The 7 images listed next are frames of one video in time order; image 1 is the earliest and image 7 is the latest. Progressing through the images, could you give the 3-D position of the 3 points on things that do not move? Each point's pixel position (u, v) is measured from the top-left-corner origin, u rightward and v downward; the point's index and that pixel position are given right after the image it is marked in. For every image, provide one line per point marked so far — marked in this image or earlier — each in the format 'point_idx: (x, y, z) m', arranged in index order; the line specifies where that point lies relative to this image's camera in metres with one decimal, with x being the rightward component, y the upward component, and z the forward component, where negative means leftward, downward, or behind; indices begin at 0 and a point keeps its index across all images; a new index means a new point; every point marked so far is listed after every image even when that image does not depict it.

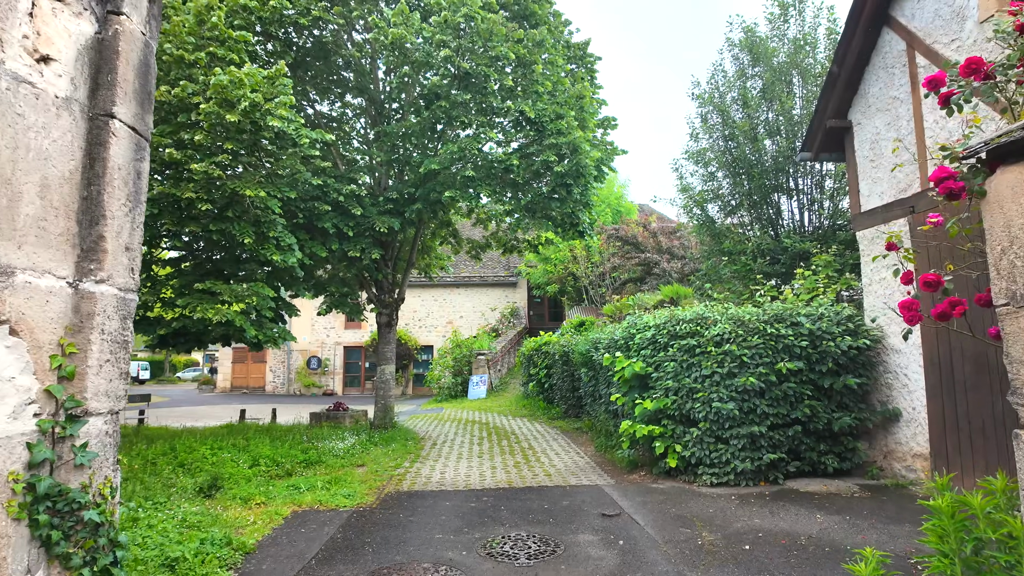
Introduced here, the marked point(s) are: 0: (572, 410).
0: (+1.3, -2.6, +12.5) m
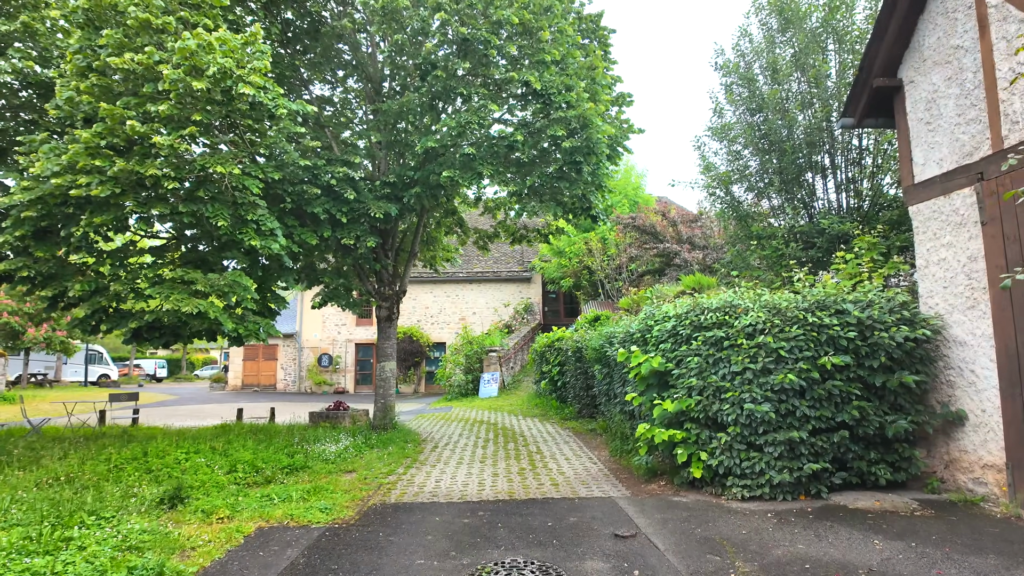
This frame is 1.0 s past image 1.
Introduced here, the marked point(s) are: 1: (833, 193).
0: (+1.5, -2.4, +11.7) m
1: (+4.7, +1.4, +8.7) m
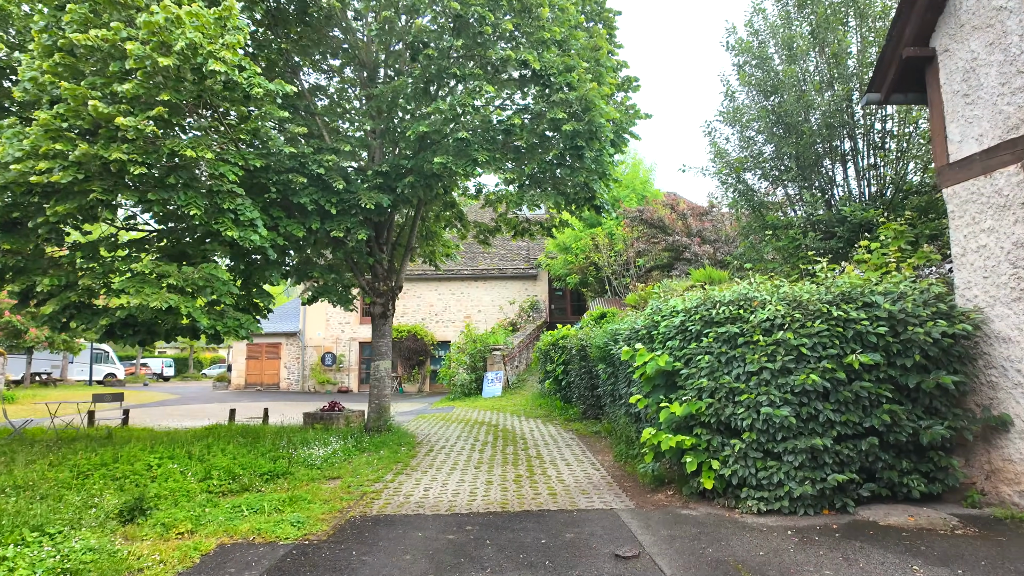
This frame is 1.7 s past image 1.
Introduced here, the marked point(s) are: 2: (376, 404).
0: (+1.5, -2.3, +11.1) m
1: (+4.7, +1.5, +8.1) m
2: (-2.3, -2.0, +10.0) m
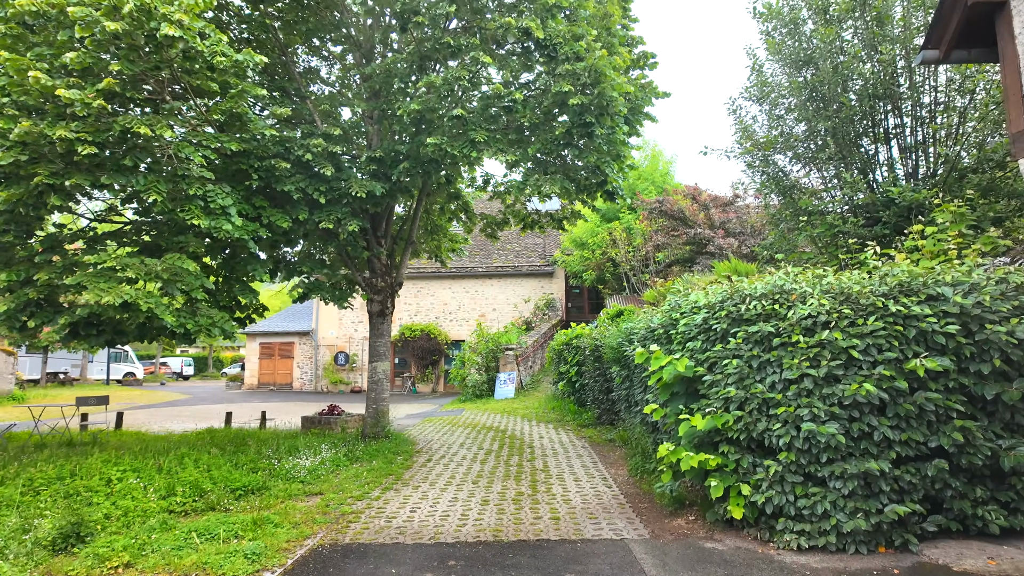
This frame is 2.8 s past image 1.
0: (+1.7, -2.2, +10.4) m
1: (+4.7, +1.6, +7.2) m
2: (-2.2, -1.9, +9.4) m
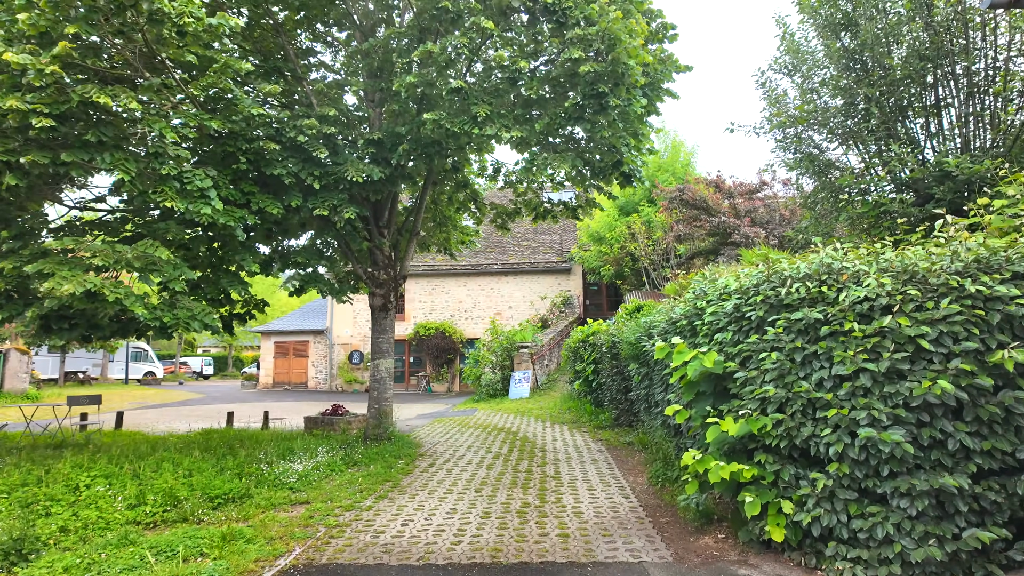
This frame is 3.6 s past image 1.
0: (+1.9, -2.1, +9.7) m
1: (+4.8, +1.7, +6.5) m
2: (-2.0, -1.8, +8.8) m
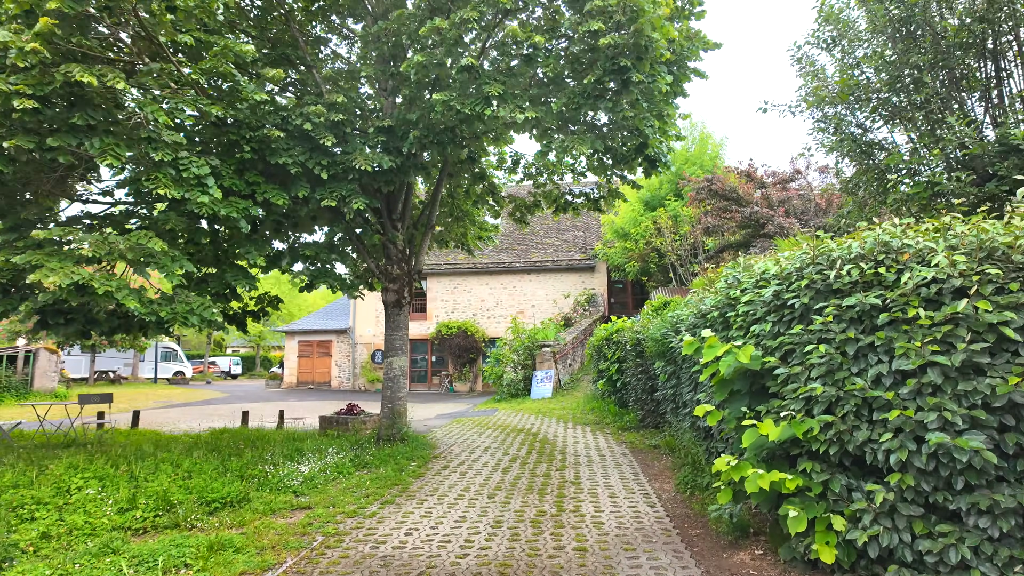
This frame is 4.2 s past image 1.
0: (+2.2, -2.0, +9.2) m
1: (+4.9, +1.8, +5.8) m
2: (-1.8, -1.7, +8.5) m
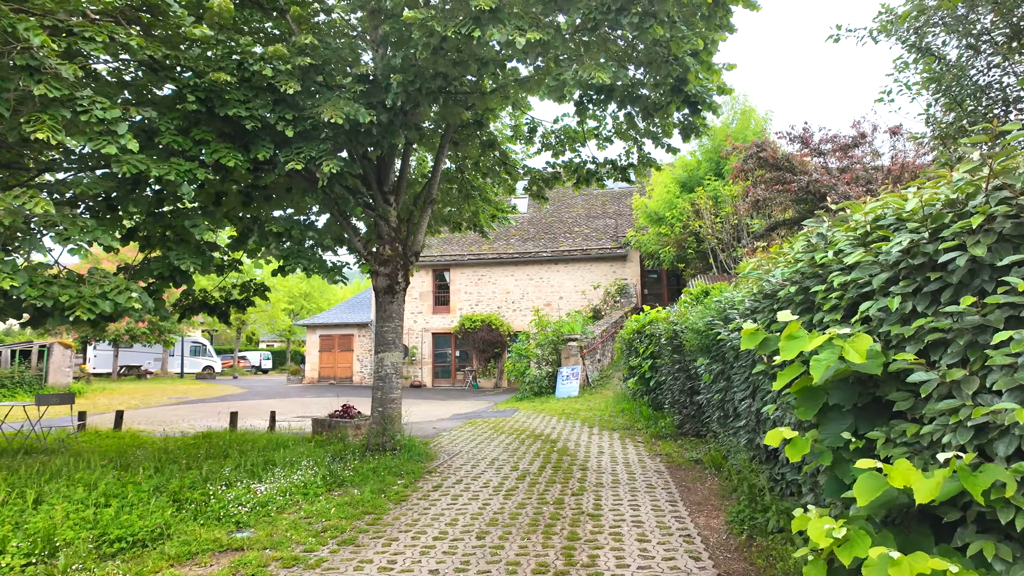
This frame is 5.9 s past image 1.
0: (+2.3, -1.8, +7.7) m
1: (+4.9, +2.0, +4.2) m
2: (-1.6, -1.5, +7.3) m
